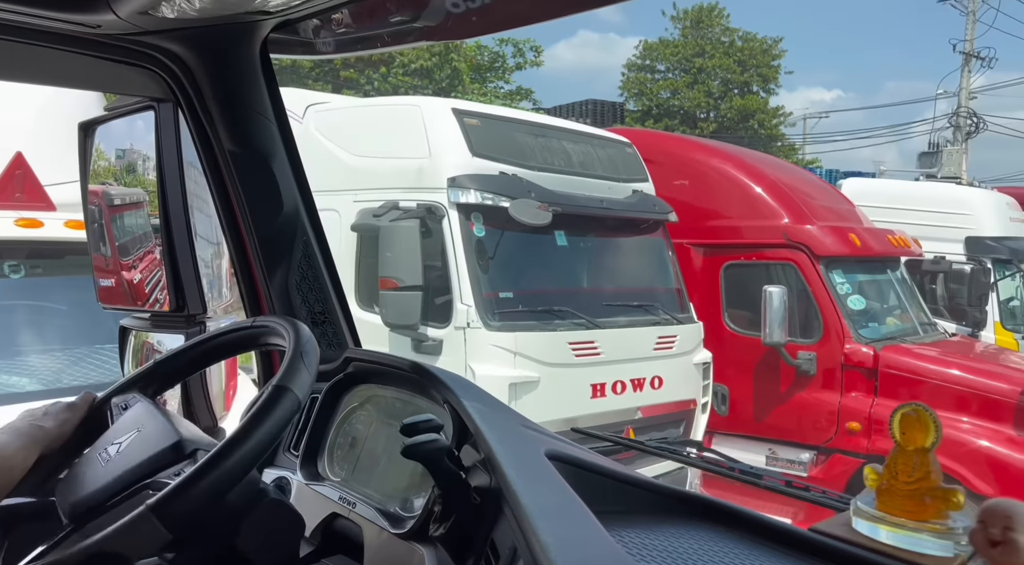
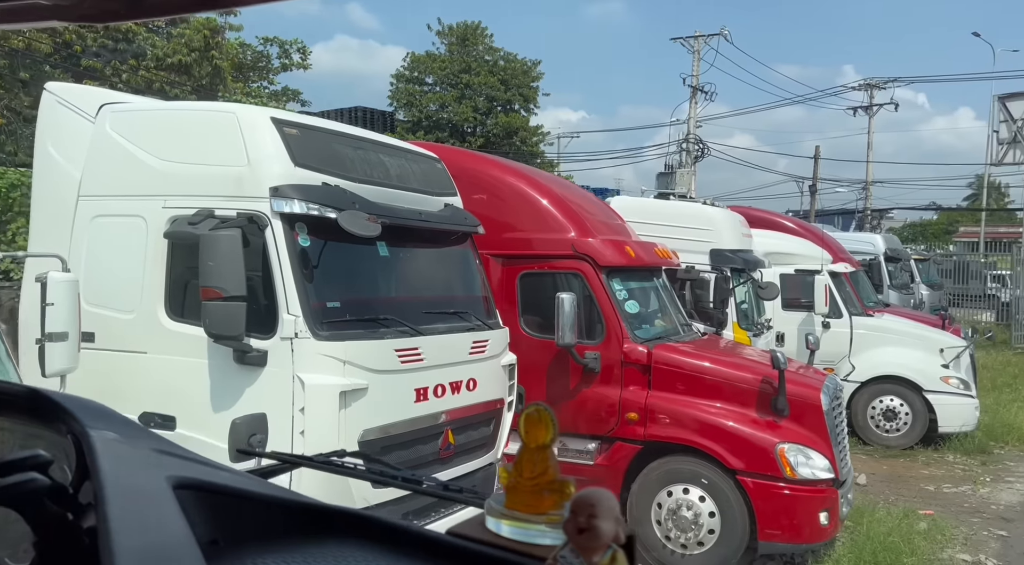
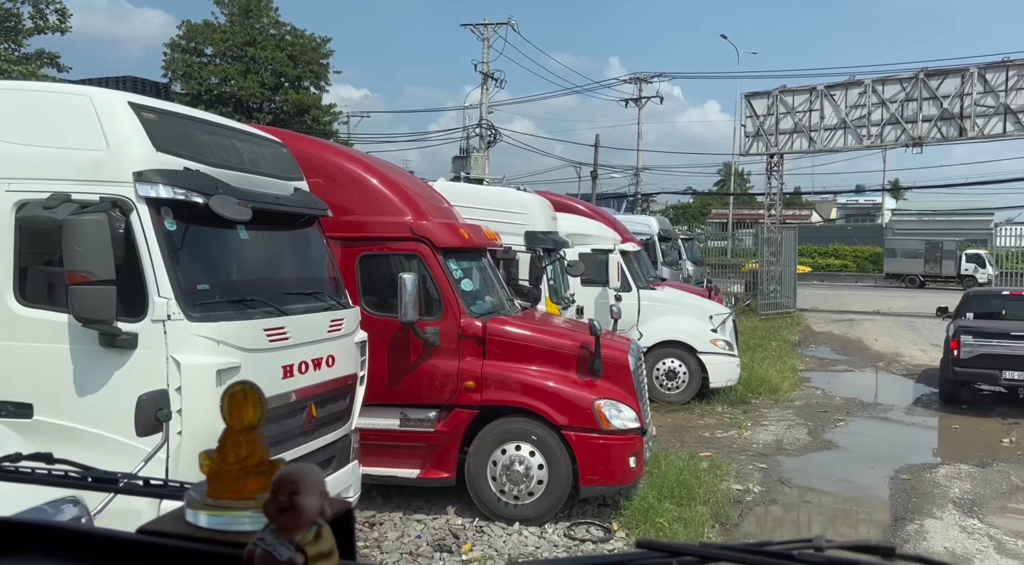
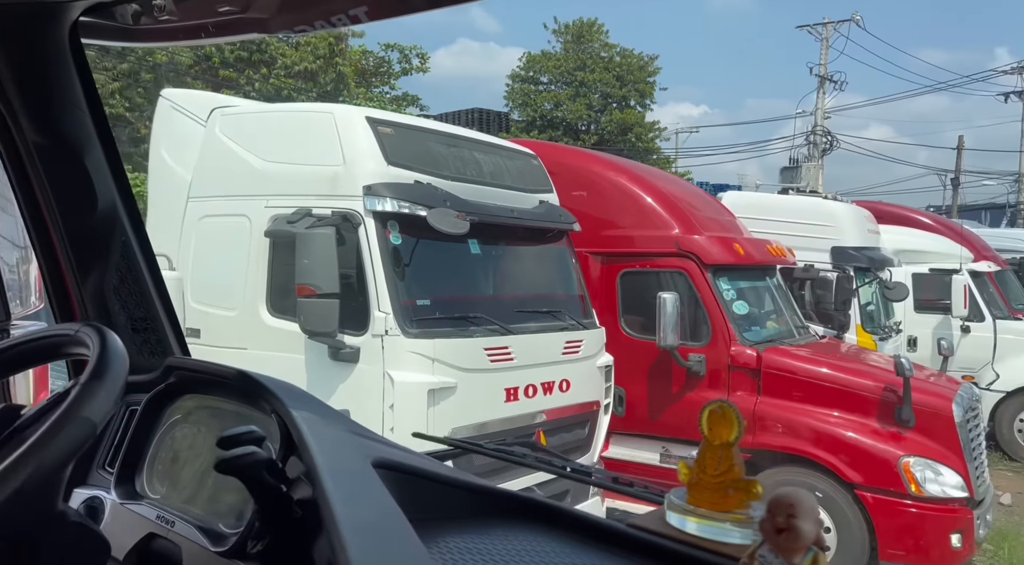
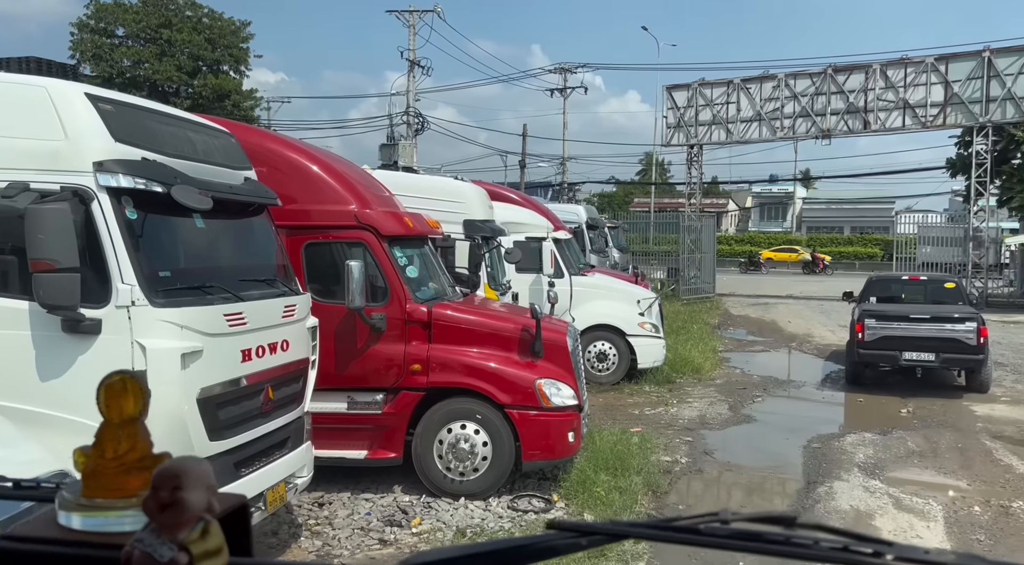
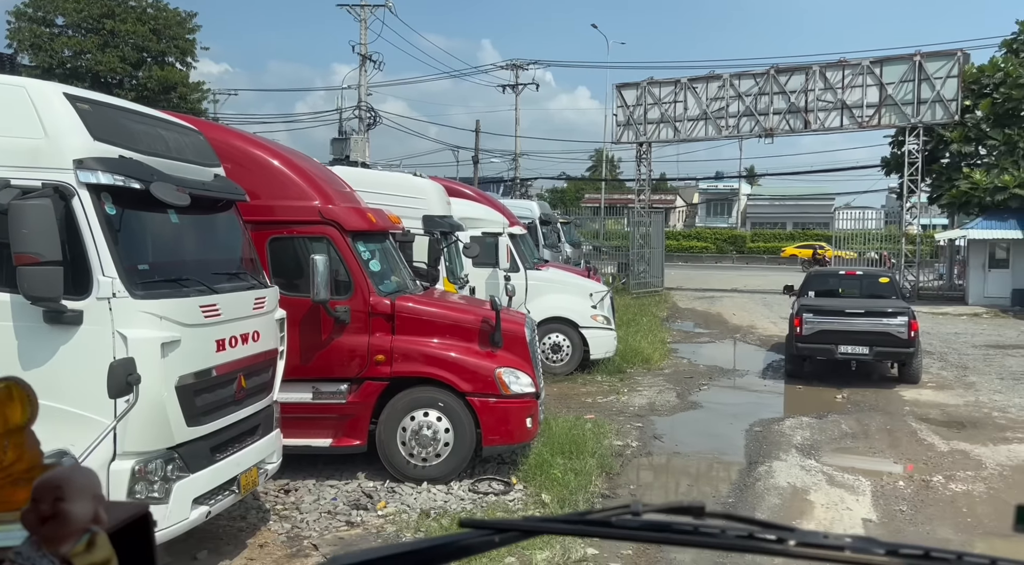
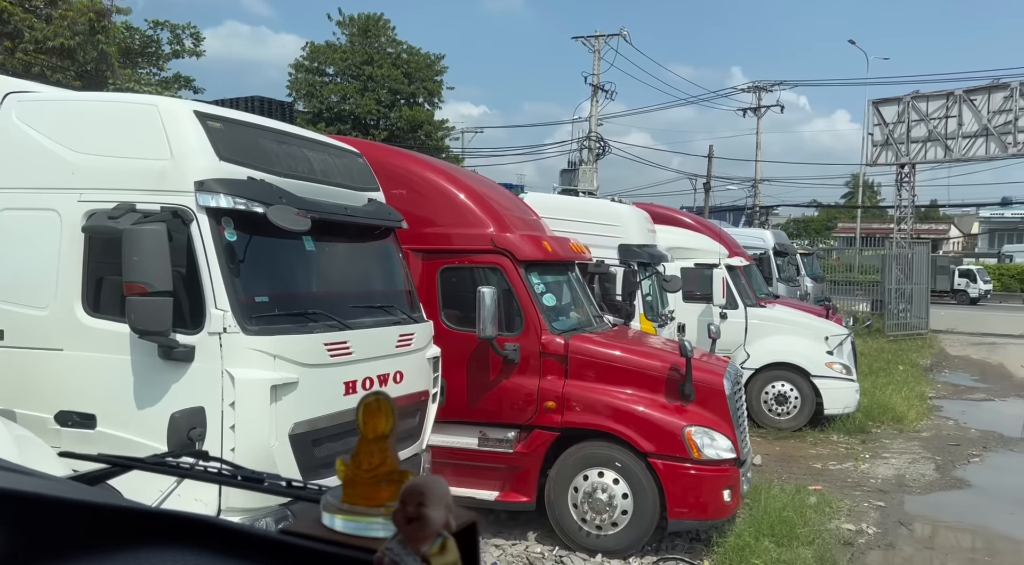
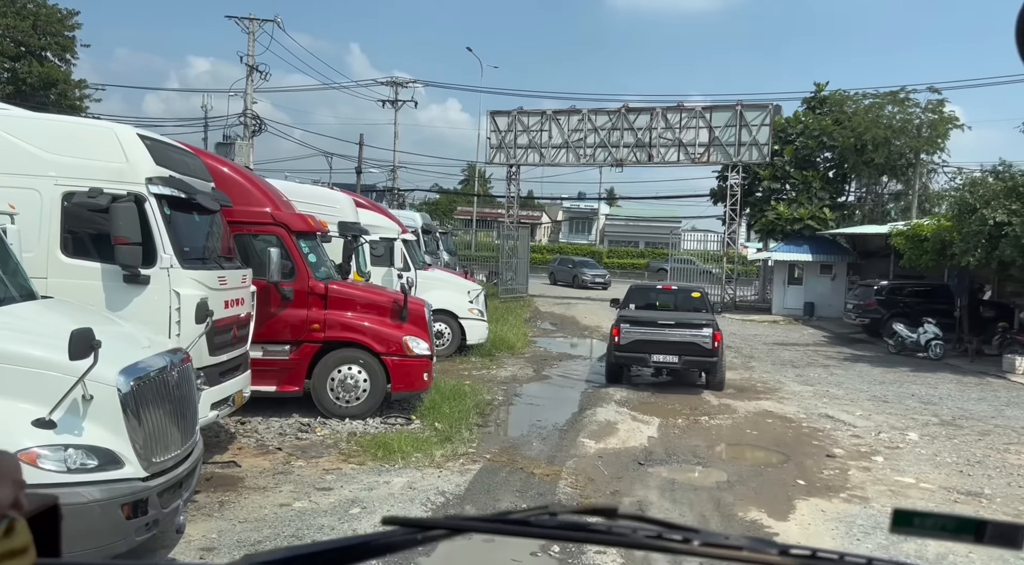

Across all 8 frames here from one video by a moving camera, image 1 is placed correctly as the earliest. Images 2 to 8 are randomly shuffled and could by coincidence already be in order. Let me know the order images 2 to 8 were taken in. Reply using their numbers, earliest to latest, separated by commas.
4, 2, 7, 3, 5, 6, 8
